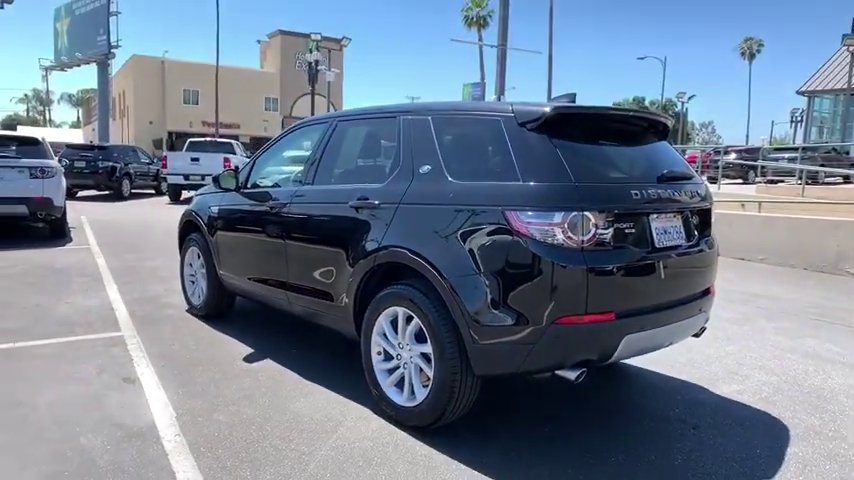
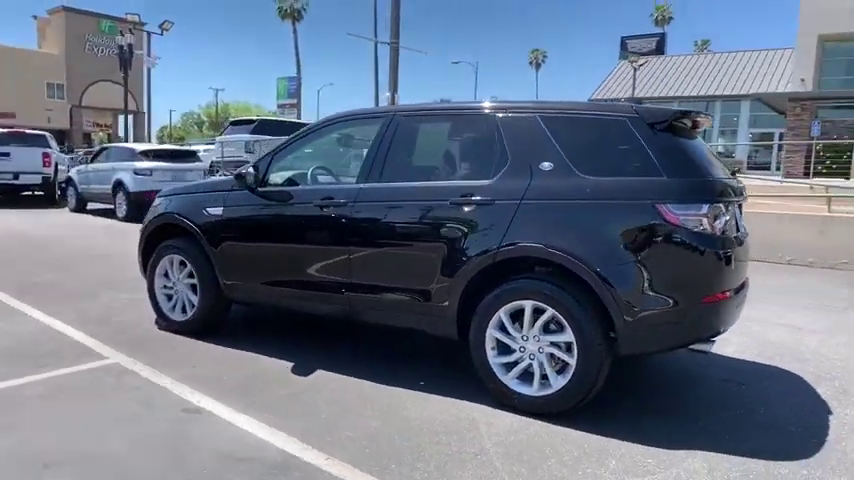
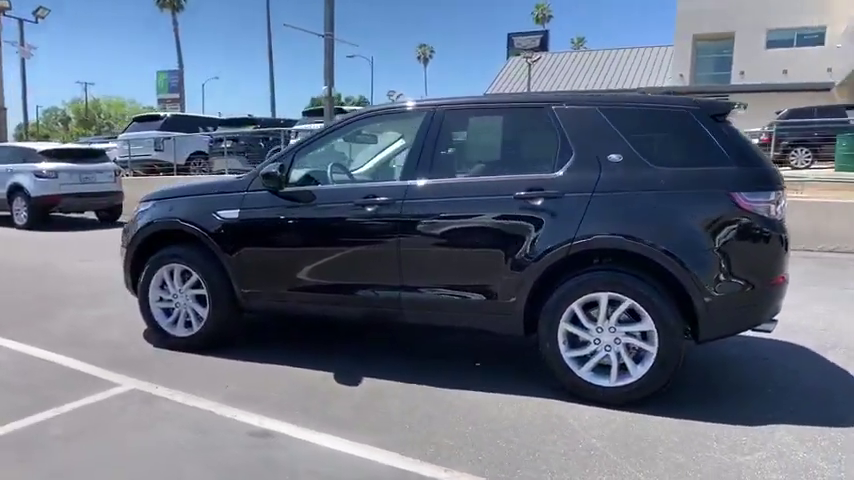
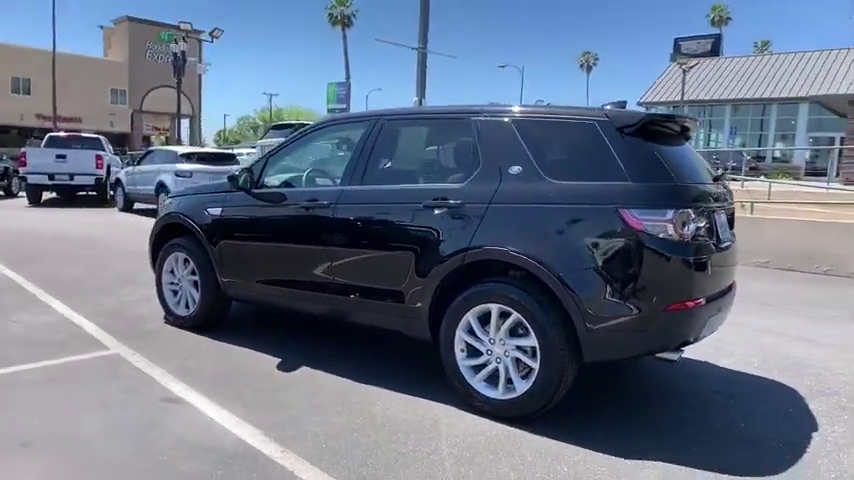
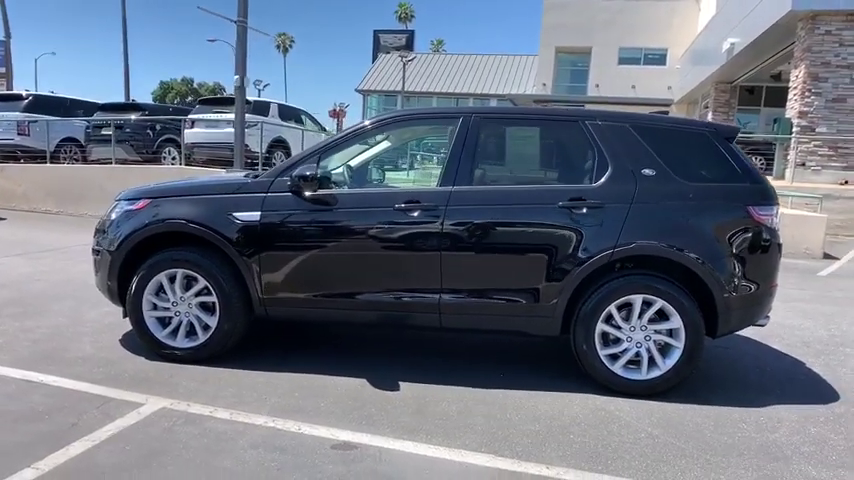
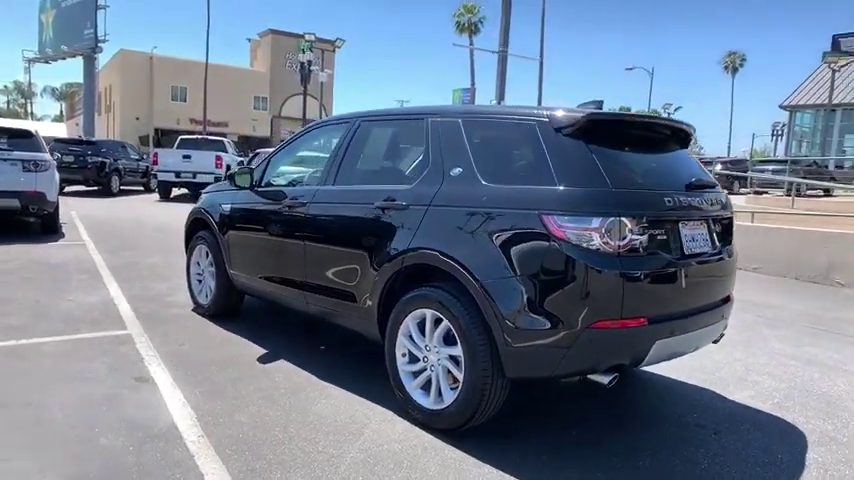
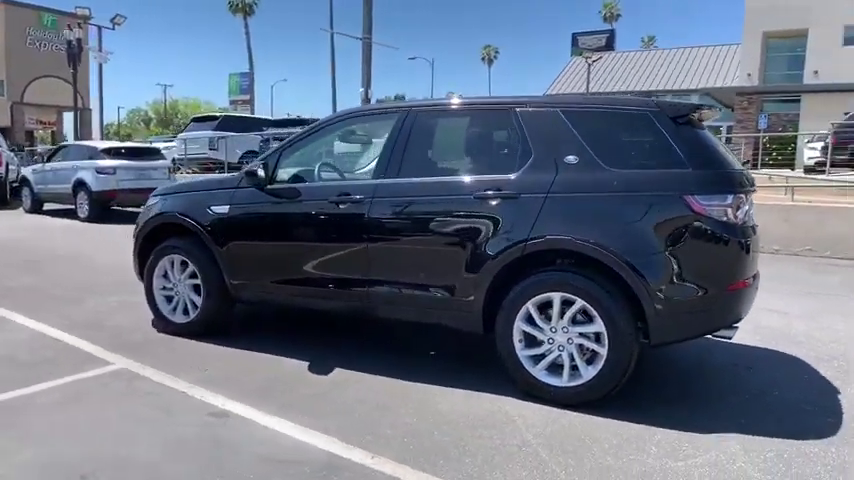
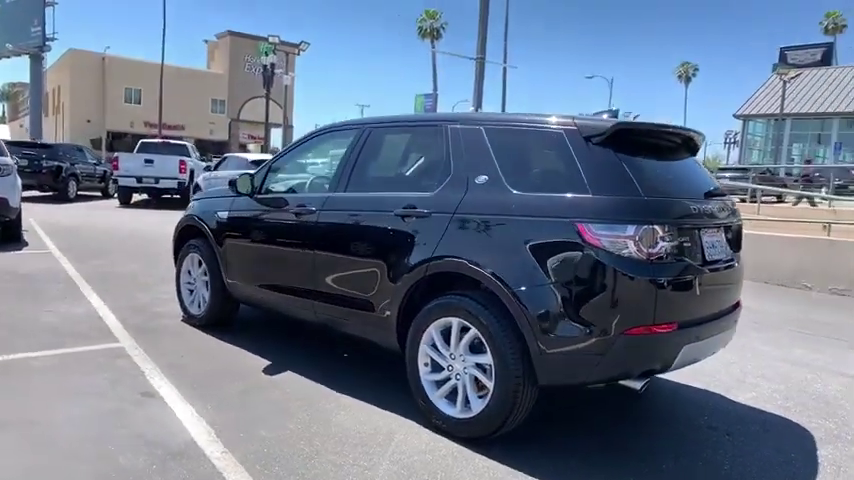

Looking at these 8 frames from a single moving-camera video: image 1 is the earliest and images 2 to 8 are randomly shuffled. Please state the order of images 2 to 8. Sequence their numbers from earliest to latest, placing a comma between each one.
6, 8, 4, 2, 7, 3, 5
